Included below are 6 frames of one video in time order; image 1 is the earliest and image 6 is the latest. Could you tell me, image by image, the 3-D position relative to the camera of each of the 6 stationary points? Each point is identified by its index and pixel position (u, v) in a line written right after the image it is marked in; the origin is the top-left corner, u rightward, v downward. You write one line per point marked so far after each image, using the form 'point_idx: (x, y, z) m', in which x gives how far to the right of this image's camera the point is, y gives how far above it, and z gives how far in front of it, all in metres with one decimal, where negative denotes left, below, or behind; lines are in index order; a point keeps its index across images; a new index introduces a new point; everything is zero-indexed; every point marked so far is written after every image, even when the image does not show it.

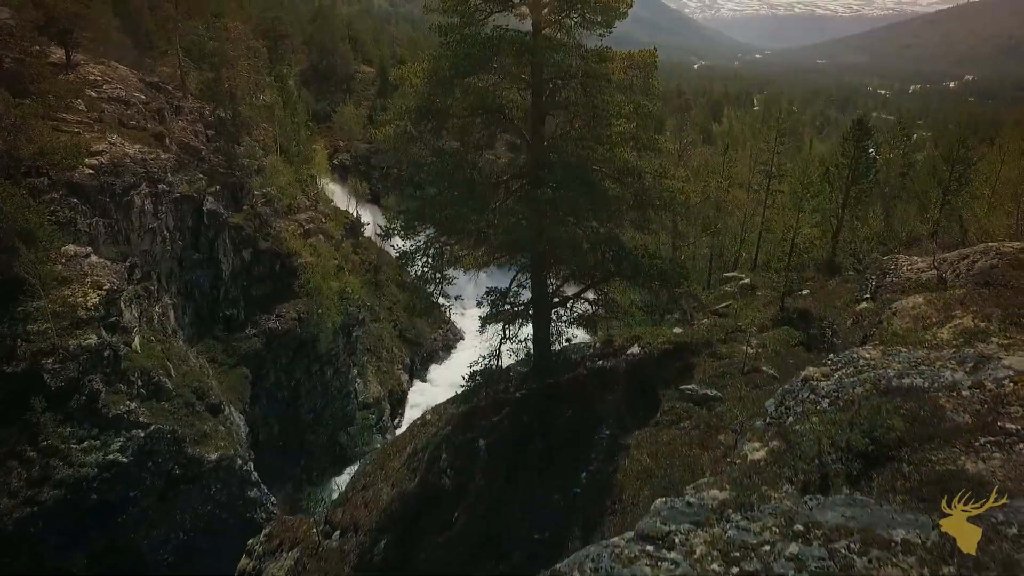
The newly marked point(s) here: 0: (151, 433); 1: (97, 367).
0: (-11.6, -4.7, +18.3) m
1: (-13.0, -2.5, +17.9) m
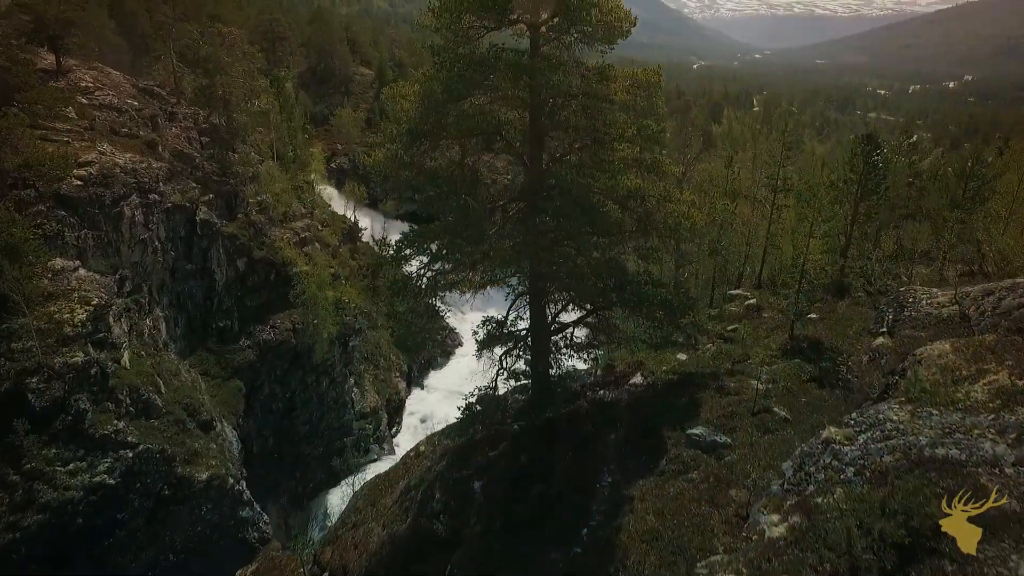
0: (-11.6, -5.1, +17.8) m
1: (-13.0, -3.0, +17.4) m
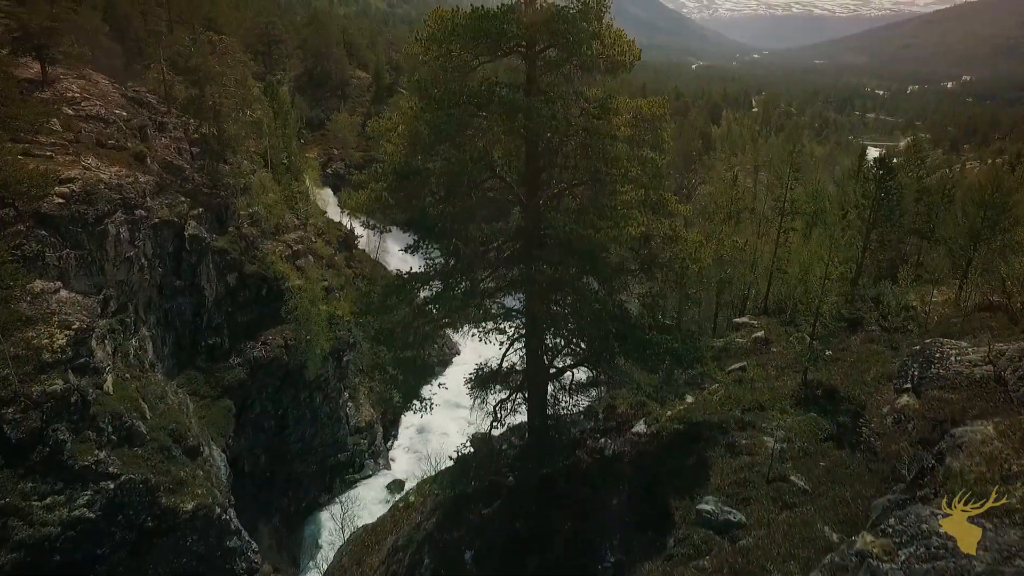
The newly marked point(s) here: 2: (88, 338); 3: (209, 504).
0: (-11.7, -5.9, +17.1) m
1: (-13.1, -3.7, +16.7) m
2: (-13.5, -1.6, +18.2) m
3: (-10.1, -7.2, +19.0) m
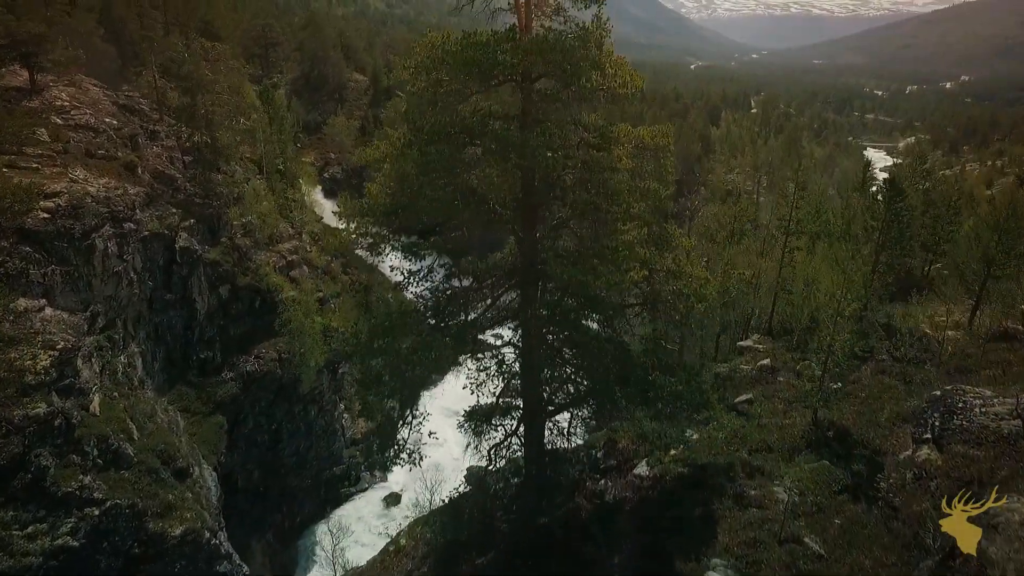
0: (-11.8, -6.5, +16.6) m
1: (-13.2, -4.3, +16.2) m
2: (-13.6, -2.2, +17.7) m
3: (-10.2, -7.8, +18.5) m
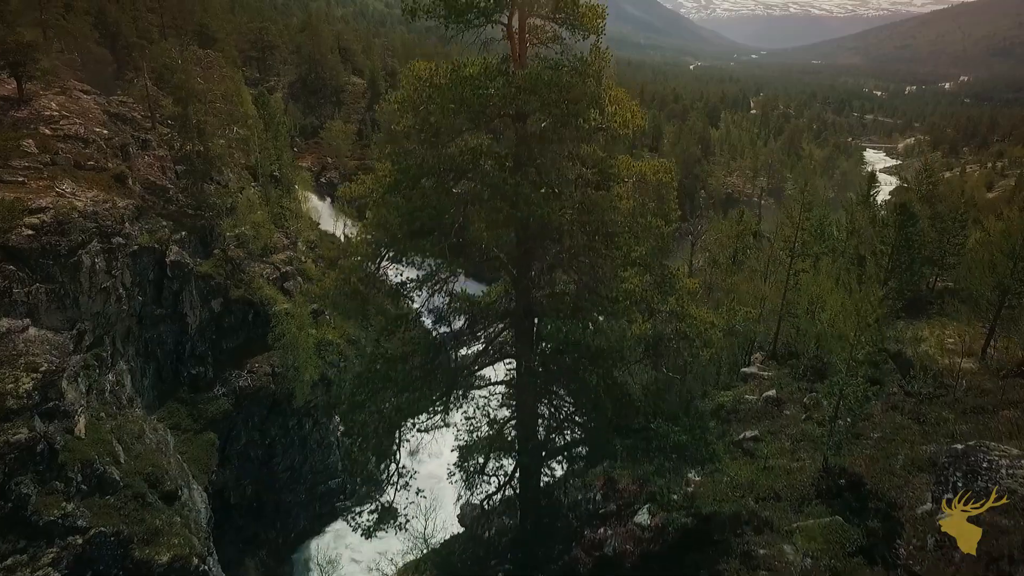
0: (-11.9, -7.1, +16.1) m
1: (-13.3, -4.9, +15.7) m
2: (-13.7, -2.8, +17.2) m
3: (-10.3, -8.4, +18.0) m
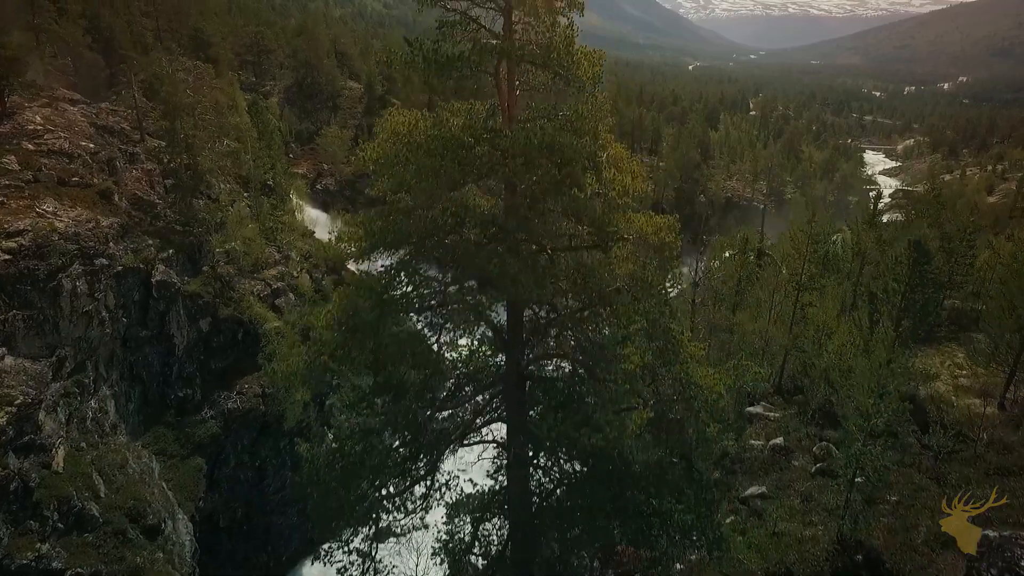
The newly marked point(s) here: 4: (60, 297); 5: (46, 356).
0: (-12.0, -7.9, +15.5) m
1: (-13.5, -5.7, +15.1) m
2: (-13.9, -3.6, +16.5) m
3: (-10.4, -9.2, +17.4) m
4: (-15.2, -0.3, +19.1) m
5: (-15.1, -2.3, +18.4) m
